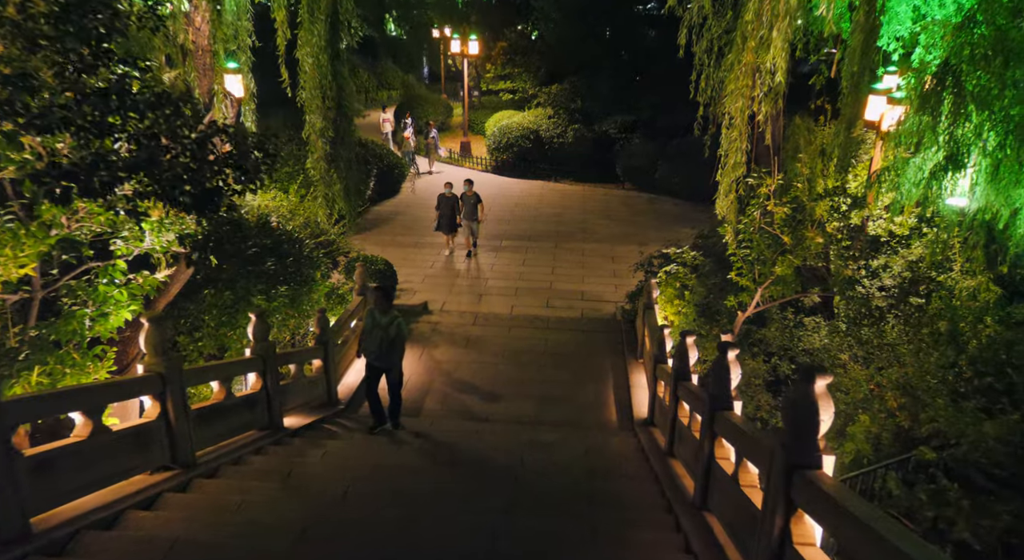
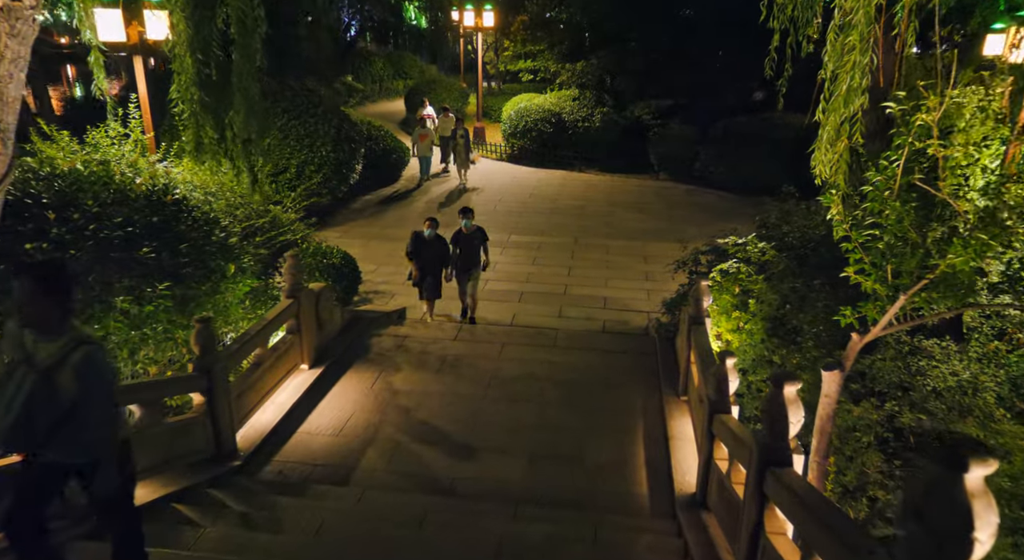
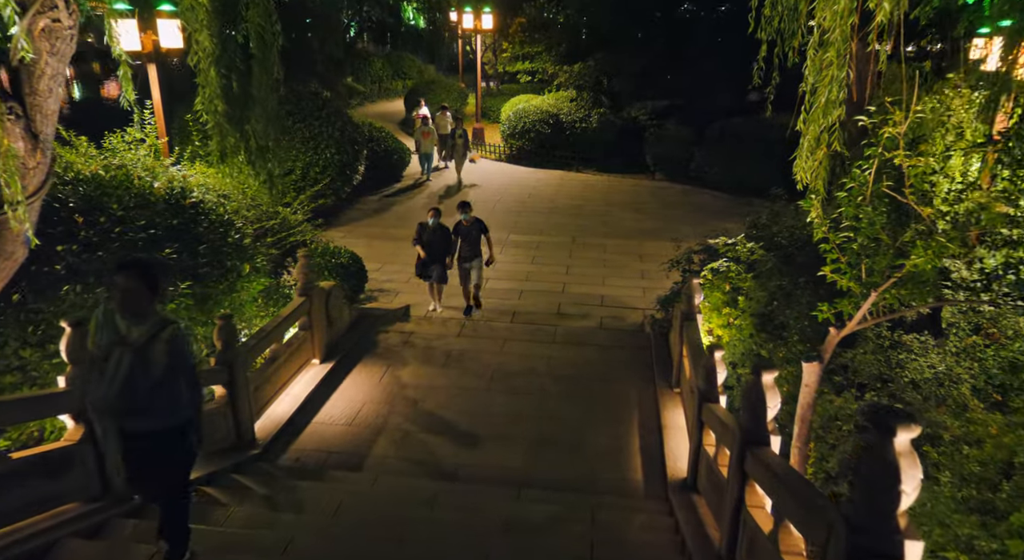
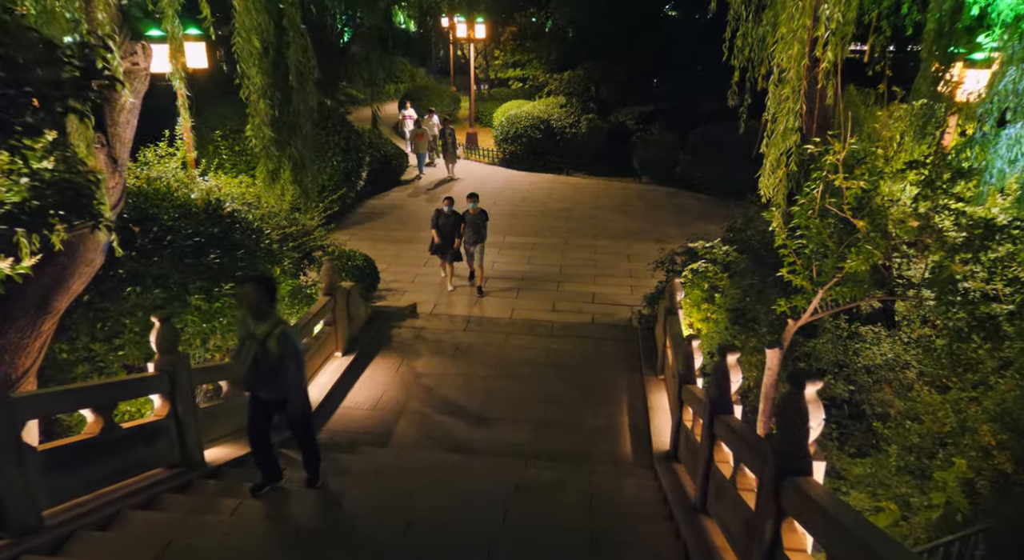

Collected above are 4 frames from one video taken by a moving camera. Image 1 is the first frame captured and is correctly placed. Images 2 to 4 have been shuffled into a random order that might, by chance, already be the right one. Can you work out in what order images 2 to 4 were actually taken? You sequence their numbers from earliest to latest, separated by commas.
4, 3, 2
